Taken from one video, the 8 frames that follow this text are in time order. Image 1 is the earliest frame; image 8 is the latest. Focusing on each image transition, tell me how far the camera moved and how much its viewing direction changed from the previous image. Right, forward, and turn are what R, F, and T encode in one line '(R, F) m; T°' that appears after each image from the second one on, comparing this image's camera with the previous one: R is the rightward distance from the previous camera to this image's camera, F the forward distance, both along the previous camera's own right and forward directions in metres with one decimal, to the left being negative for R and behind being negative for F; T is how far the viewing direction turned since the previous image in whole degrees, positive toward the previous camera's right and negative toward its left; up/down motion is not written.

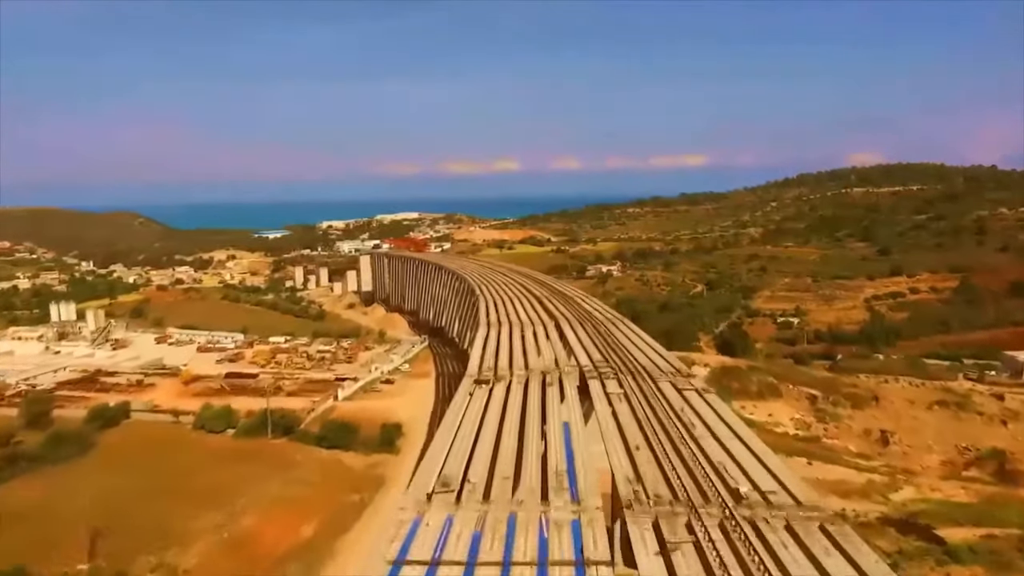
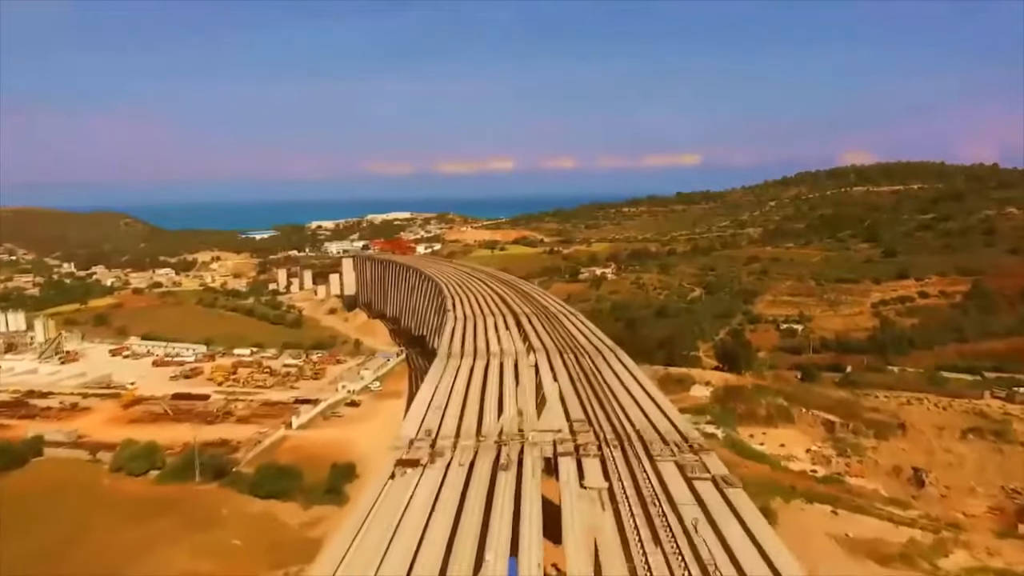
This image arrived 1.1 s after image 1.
(+0.5, +2.2) m; 0°
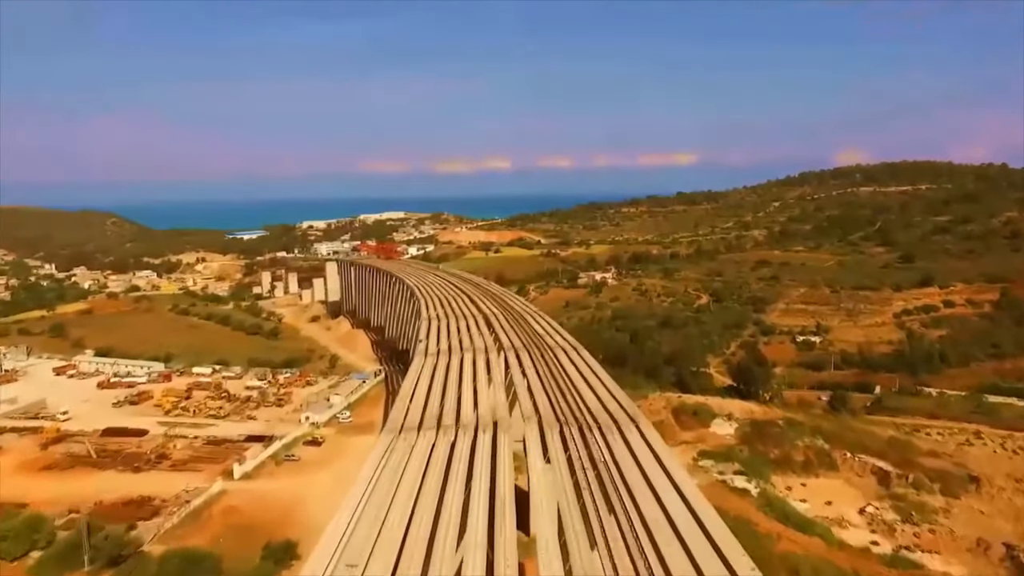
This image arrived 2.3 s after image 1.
(+0.2, +2.8) m; 0°
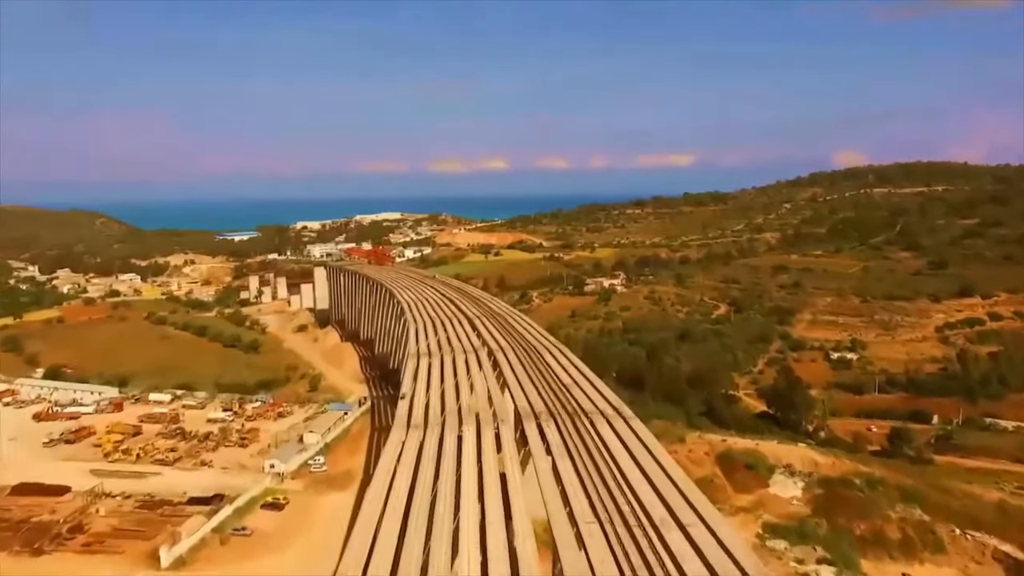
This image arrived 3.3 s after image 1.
(-0.3, +3.2) m; 0°
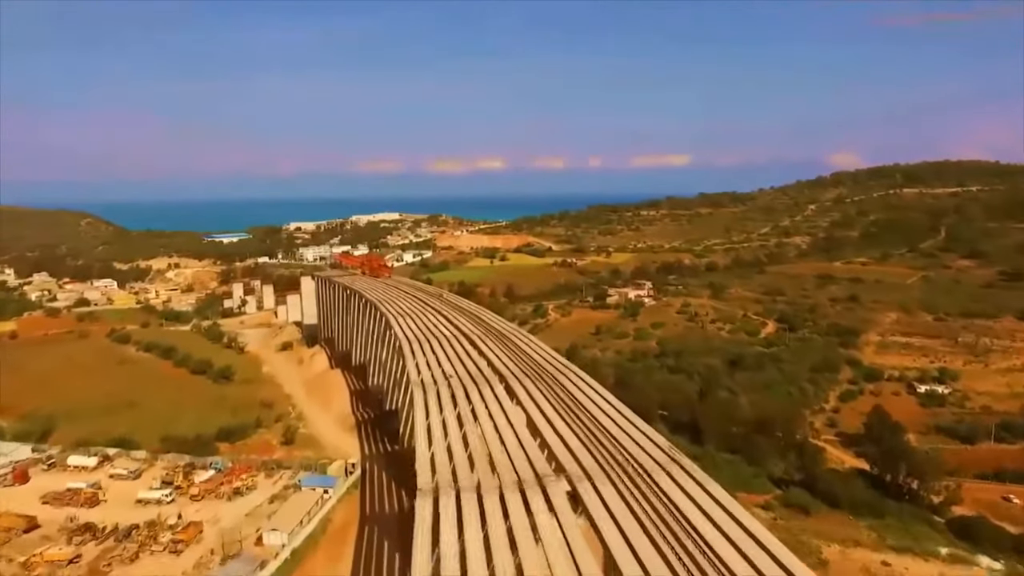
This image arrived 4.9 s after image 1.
(-1.0, +5.1) m; 0°
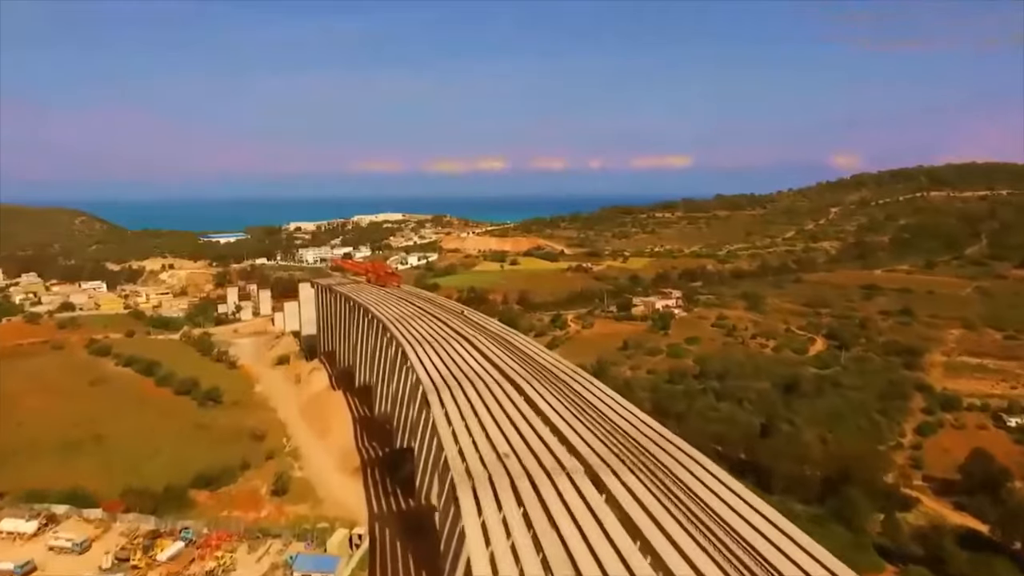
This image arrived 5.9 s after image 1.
(-1.0, +3.3) m; 0°
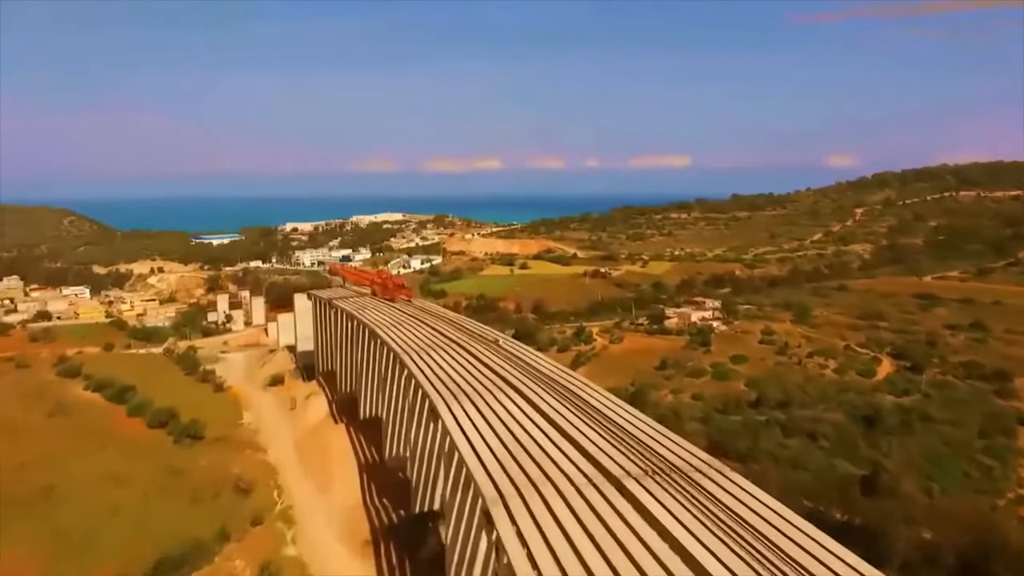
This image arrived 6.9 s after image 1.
(-1.2, +3.7) m; 0°
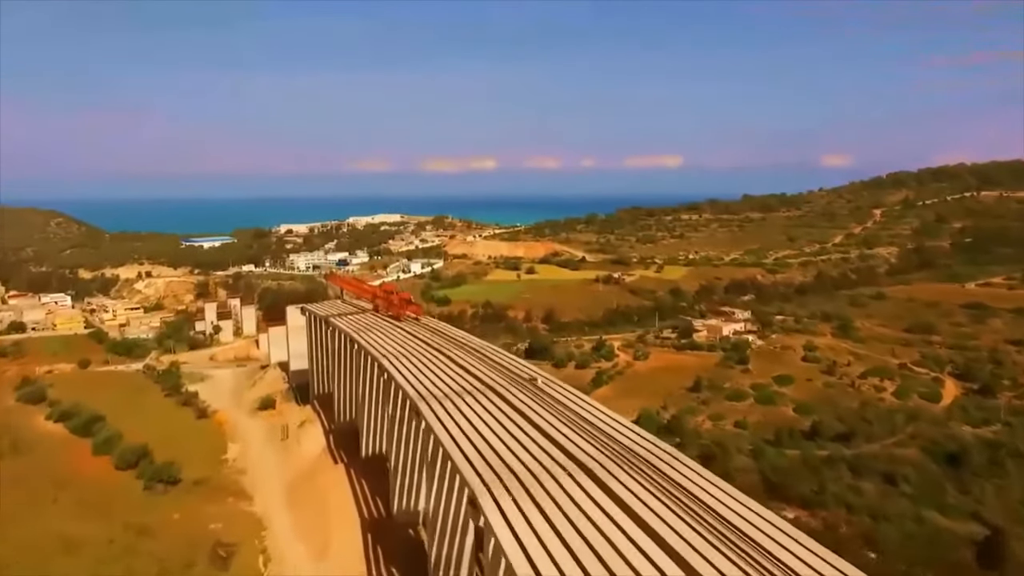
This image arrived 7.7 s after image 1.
(-0.9, +2.9) m; 0°
